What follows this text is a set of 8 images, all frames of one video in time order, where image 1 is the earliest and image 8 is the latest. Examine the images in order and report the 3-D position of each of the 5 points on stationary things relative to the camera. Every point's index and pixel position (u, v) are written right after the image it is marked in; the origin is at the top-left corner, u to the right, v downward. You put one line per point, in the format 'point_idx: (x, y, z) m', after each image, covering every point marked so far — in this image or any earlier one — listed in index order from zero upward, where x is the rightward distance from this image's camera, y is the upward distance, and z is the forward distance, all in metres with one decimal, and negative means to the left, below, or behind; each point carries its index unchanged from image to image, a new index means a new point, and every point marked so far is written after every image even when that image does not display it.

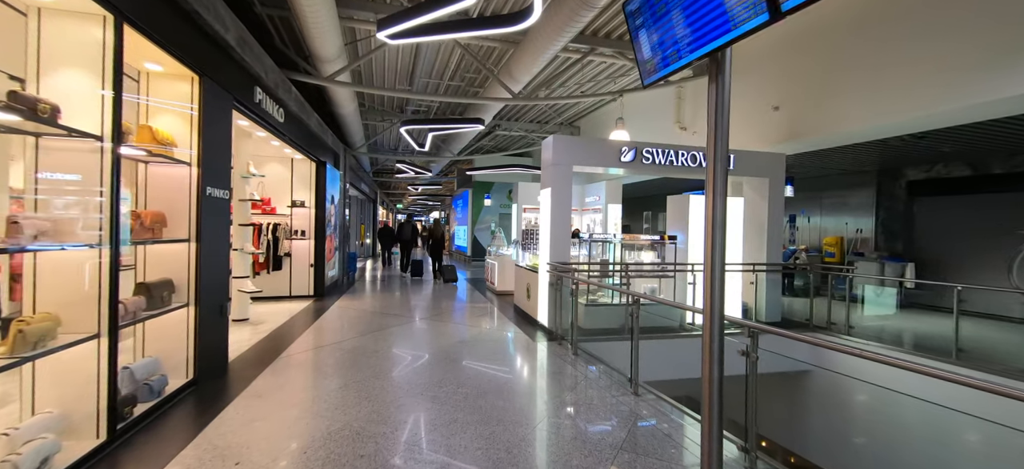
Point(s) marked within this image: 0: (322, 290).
0: (-3.7, -1.1, +7.1) m
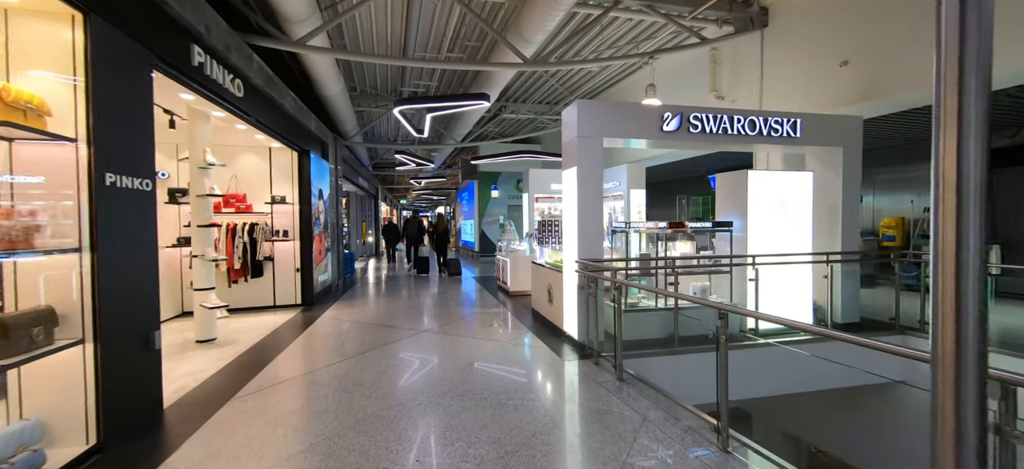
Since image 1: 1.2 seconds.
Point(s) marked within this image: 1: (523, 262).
0: (-3.4, -1.1, +6.2) m
1: (+0.2, -0.6, +7.4) m
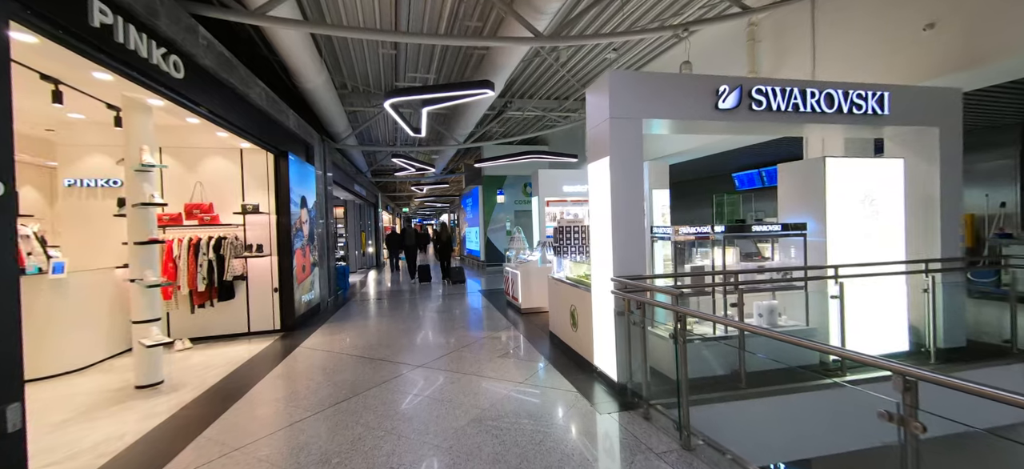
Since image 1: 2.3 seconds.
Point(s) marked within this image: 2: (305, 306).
0: (-3.2, -1.3, +5.3) m
1: (+0.4, -0.7, +6.4) m
2: (-3.3, -1.1, +5.8) m
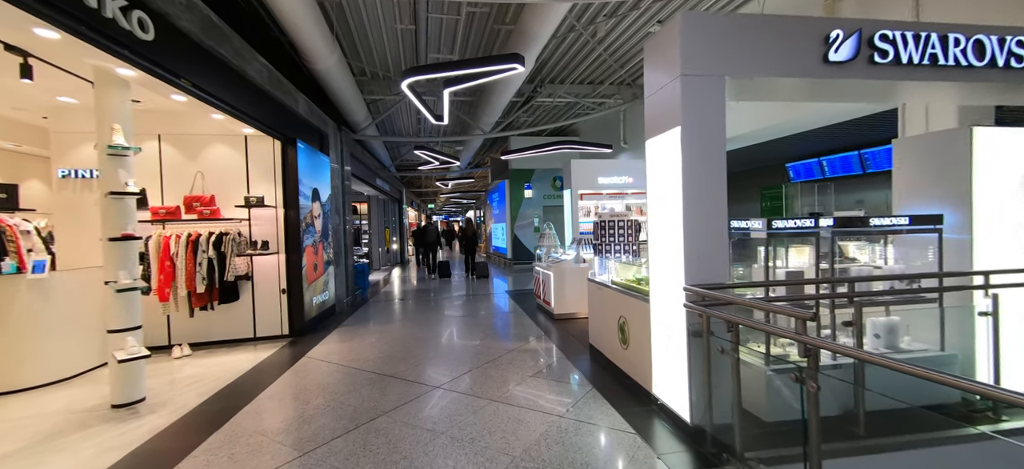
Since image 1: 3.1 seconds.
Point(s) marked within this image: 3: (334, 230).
0: (-2.8, -1.2, +4.8) m
1: (+0.9, -0.7, +5.7) m
2: (-2.9, -1.1, +5.3) m
3: (-3.1, +0.1, +6.2) m
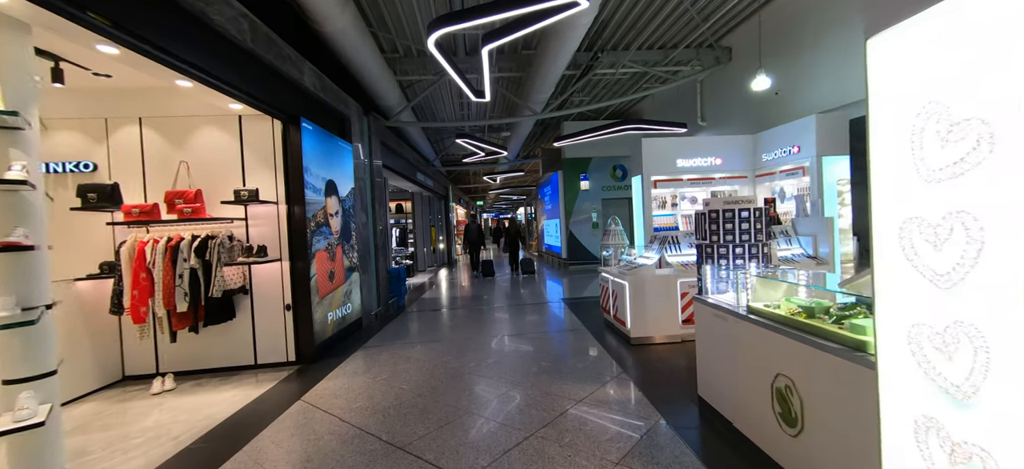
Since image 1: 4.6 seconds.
0: (-2.2, -1.2, +3.9) m
1: (+1.6, -0.6, +4.2) m
2: (-2.1, -1.1, +4.4) m
3: (-2.2, +0.1, +5.3) m
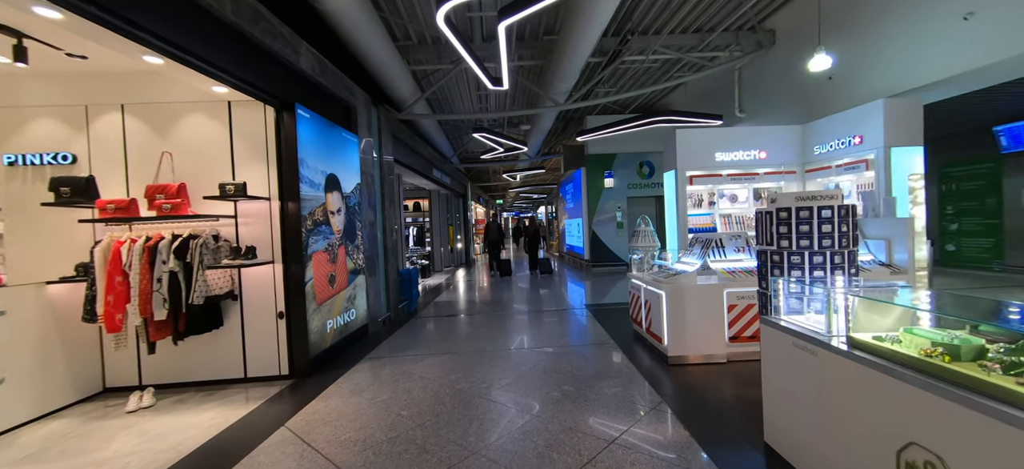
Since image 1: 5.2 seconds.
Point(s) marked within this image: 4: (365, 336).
0: (-2.0, -1.2, +3.5) m
1: (+1.8, -0.7, +3.6) m
2: (-2.0, -1.1, +4.0) m
3: (-2.0, +0.1, +4.9) m
4: (-1.9, -1.4, +4.8) m
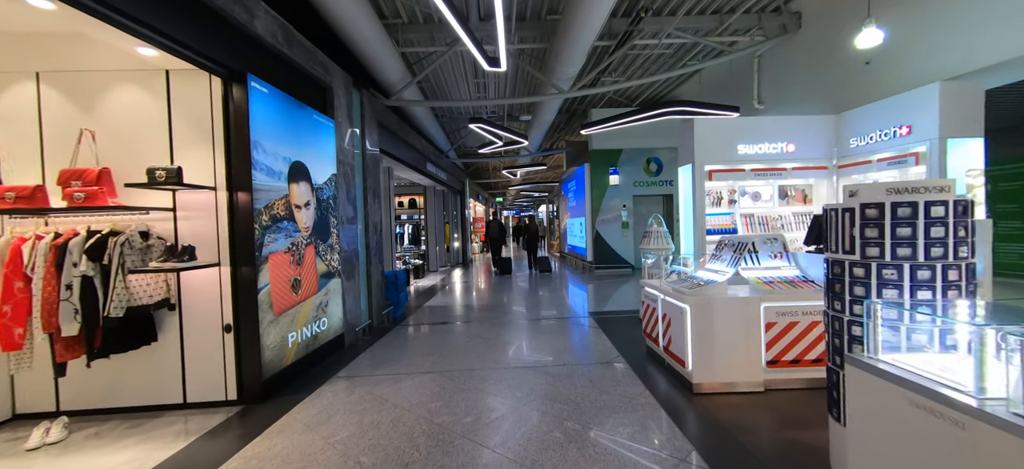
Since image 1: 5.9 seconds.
0: (-2.0, -1.2, +2.9) m
1: (+1.8, -0.7, +3.0) m
2: (-2.0, -1.1, +3.4) m
3: (-2.0, +0.1, +4.3) m
4: (-2.0, -1.3, +4.2) m
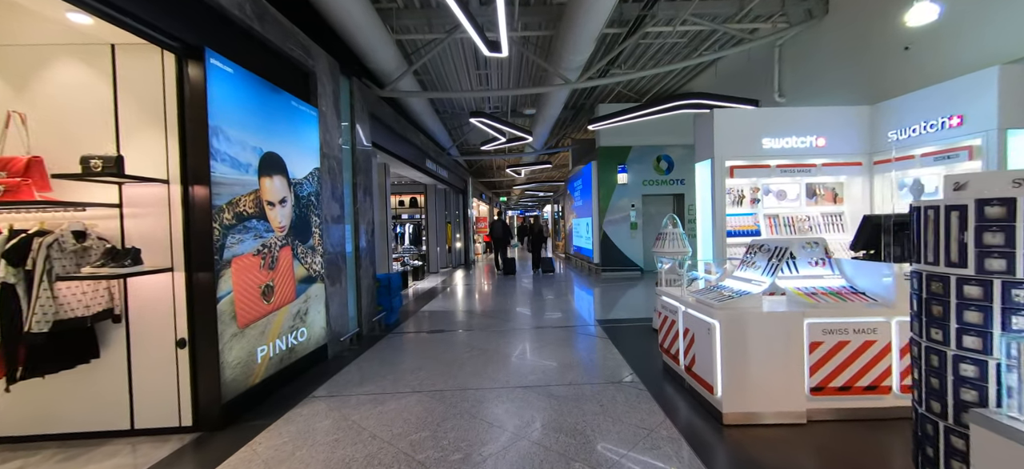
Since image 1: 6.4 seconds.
0: (-2.1, -1.2, +2.5) m
1: (+1.7, -0.7, +2.6) m
2: (-2.0, -1.1, +3.0) m
3: (-2.0, +0.1, +3.9) m
4: (-2.0, -1.3, +3.8) m
